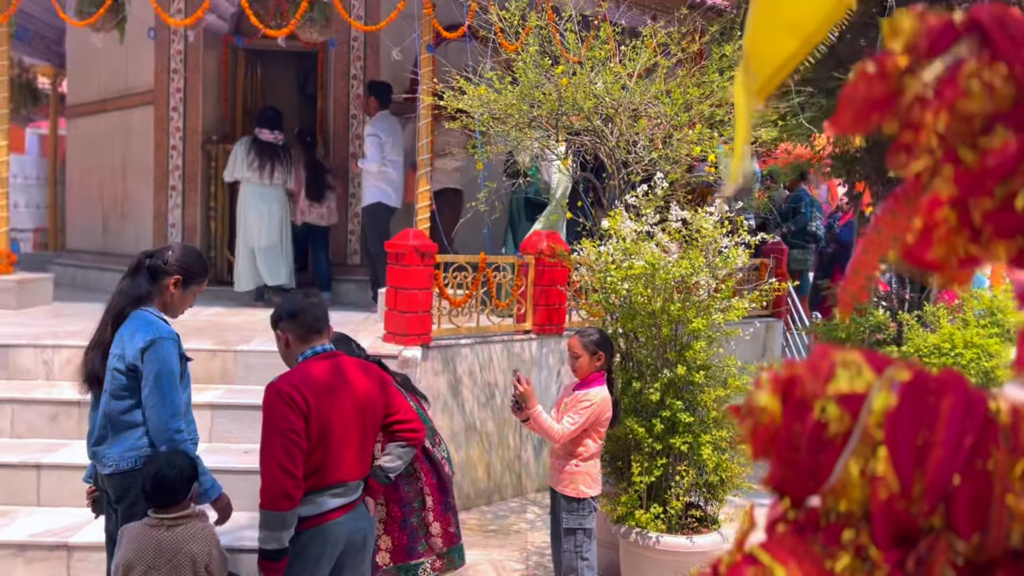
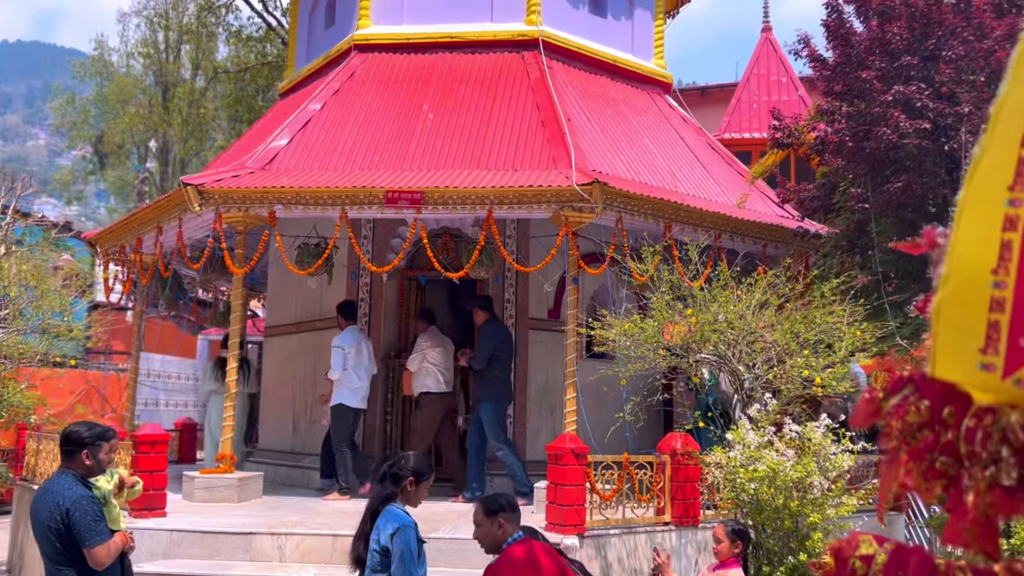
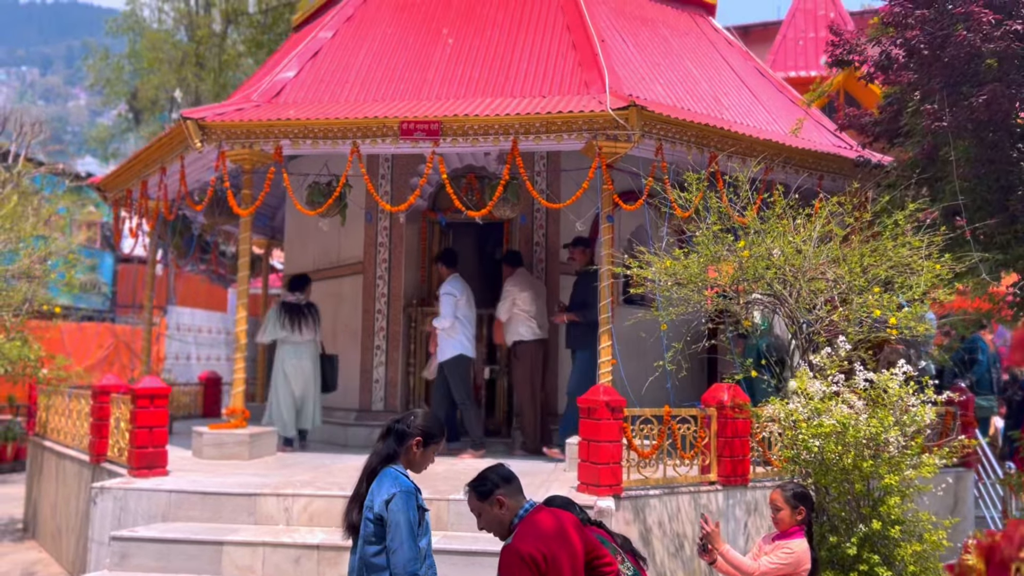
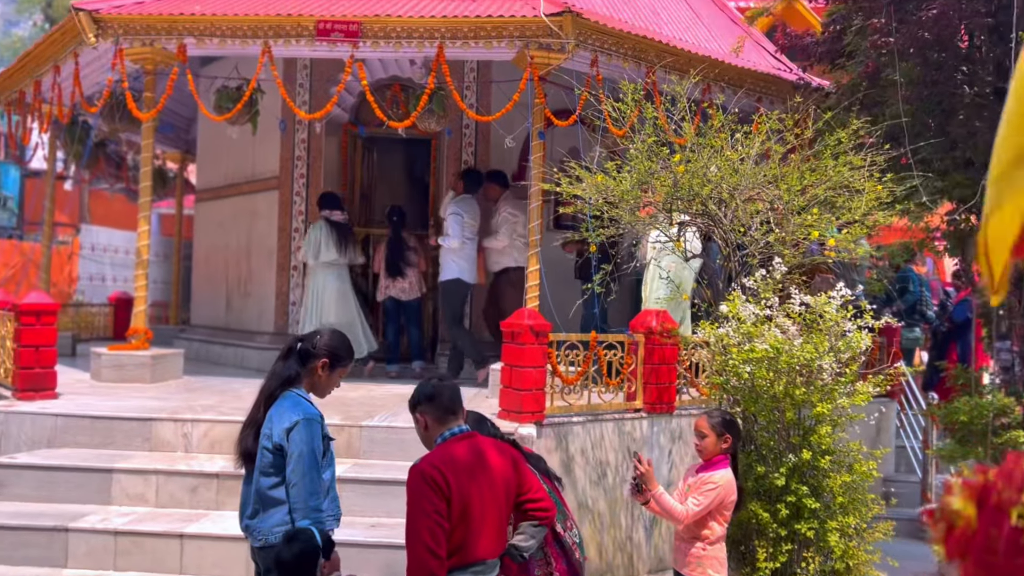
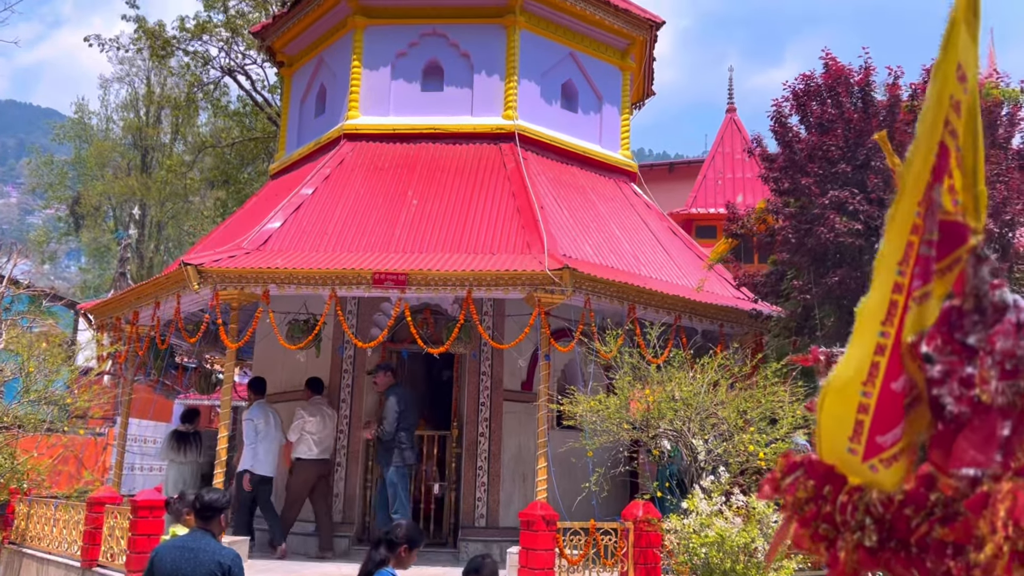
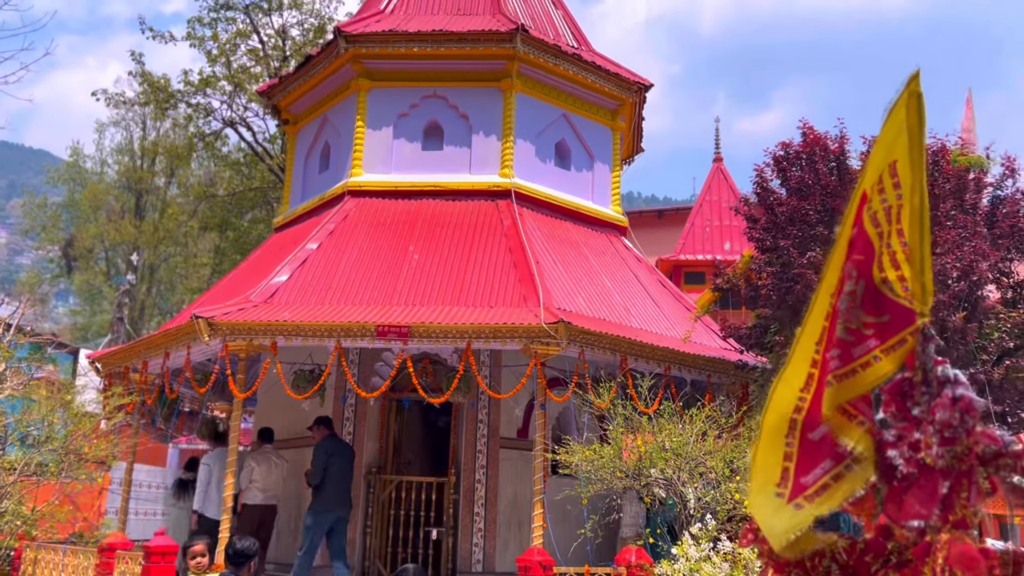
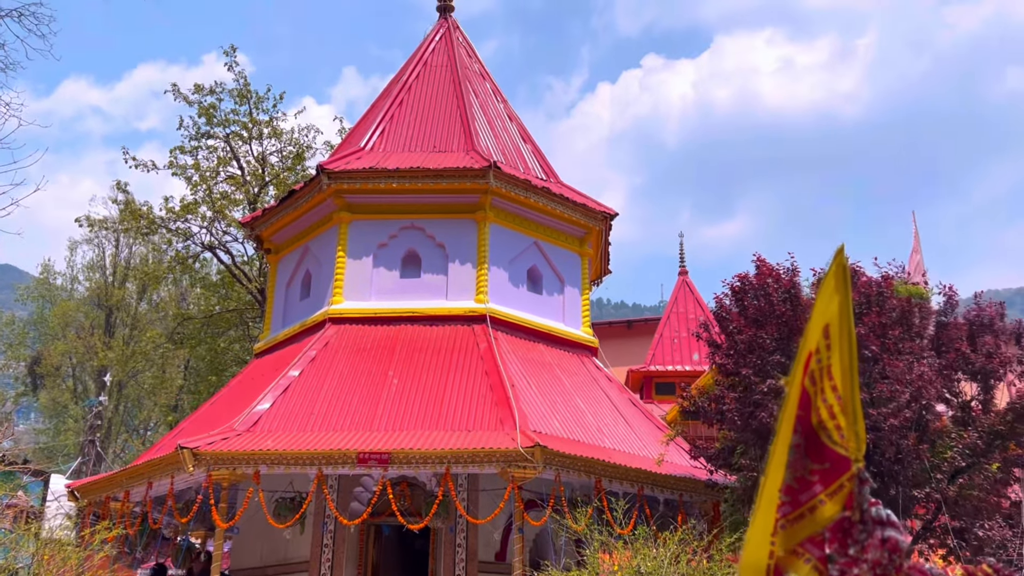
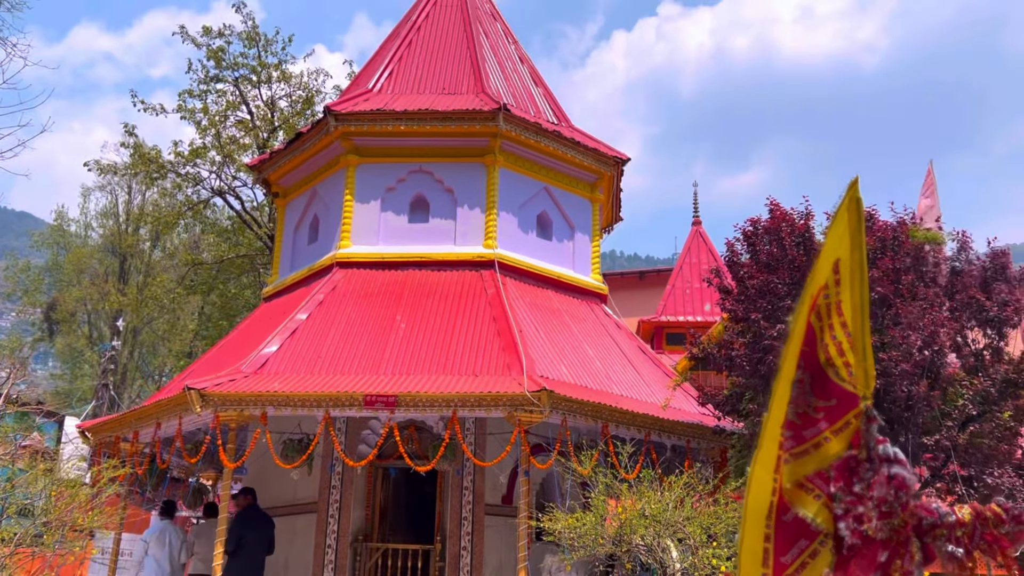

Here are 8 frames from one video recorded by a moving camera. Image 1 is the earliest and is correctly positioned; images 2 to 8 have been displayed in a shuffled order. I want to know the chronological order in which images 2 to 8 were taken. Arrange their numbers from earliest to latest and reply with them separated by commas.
4, 3, 2, 5, 6, 8, 7
